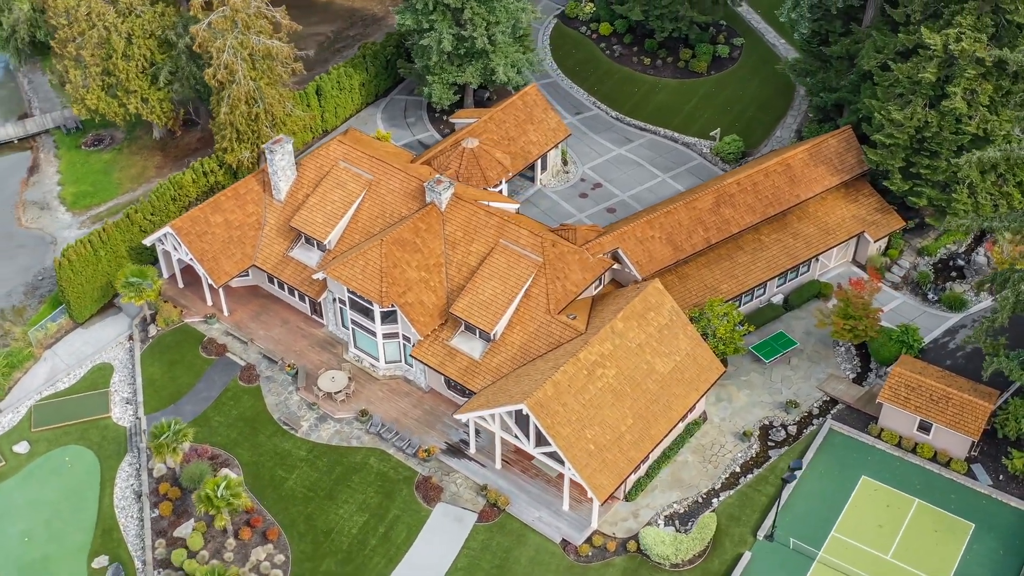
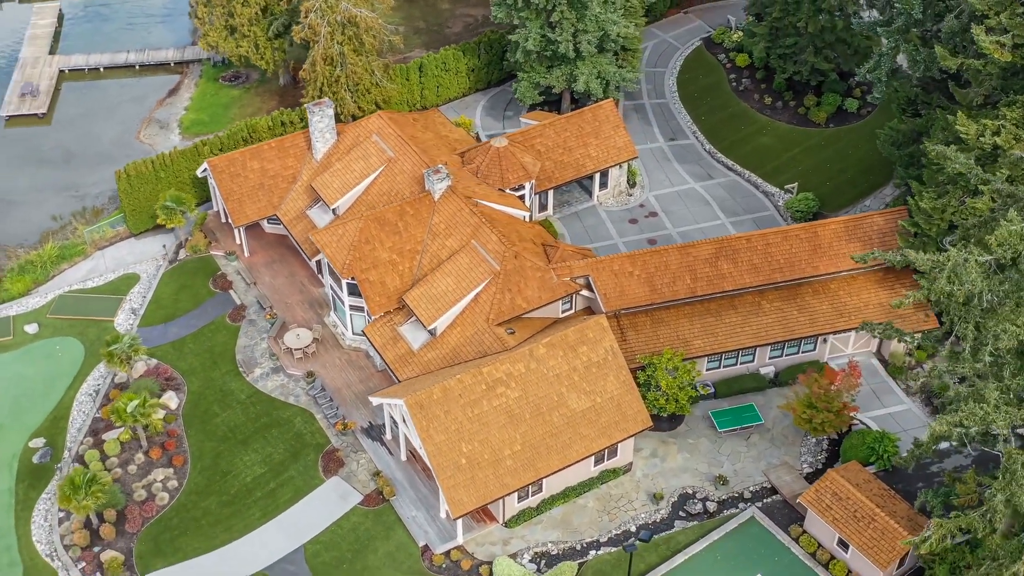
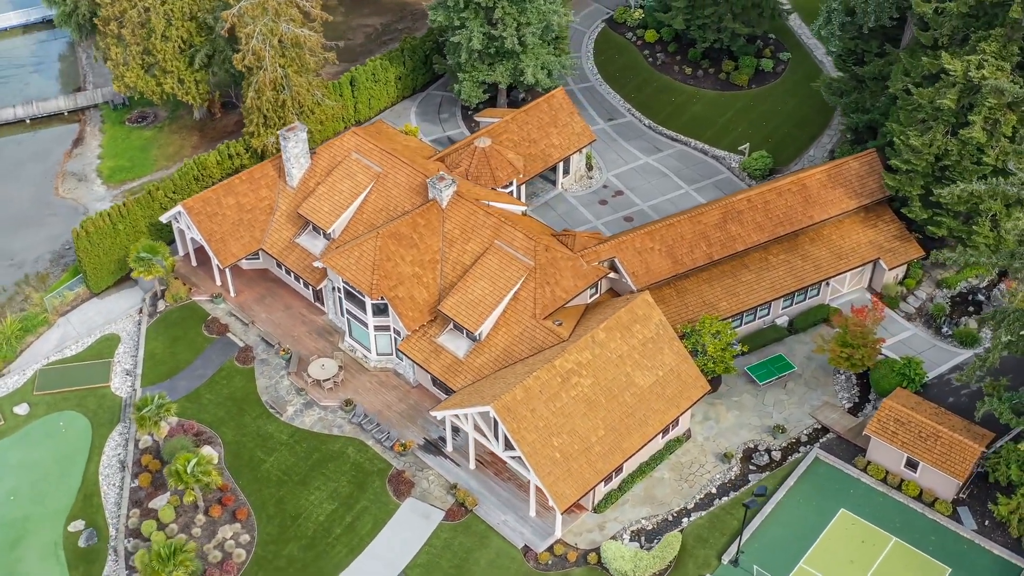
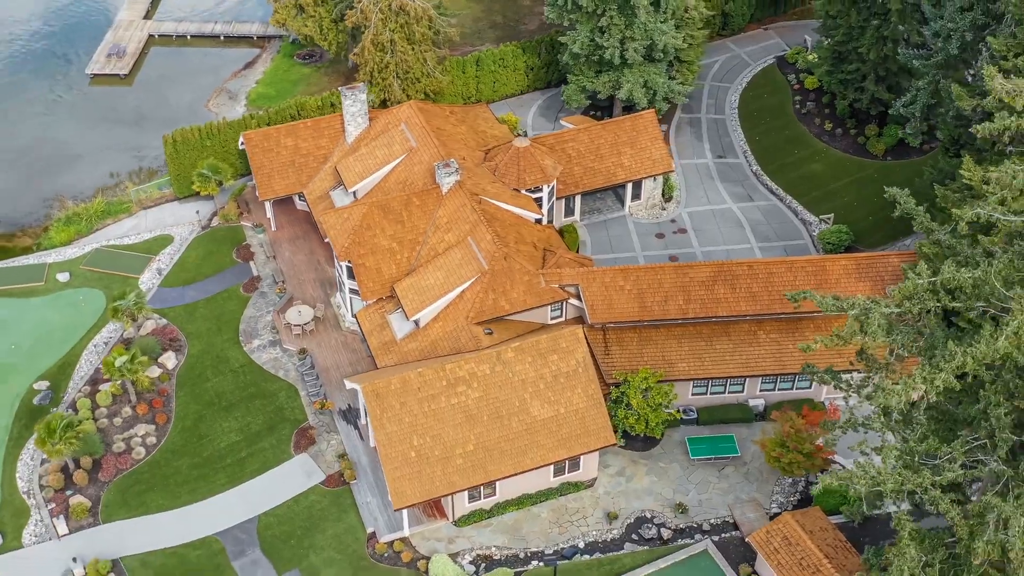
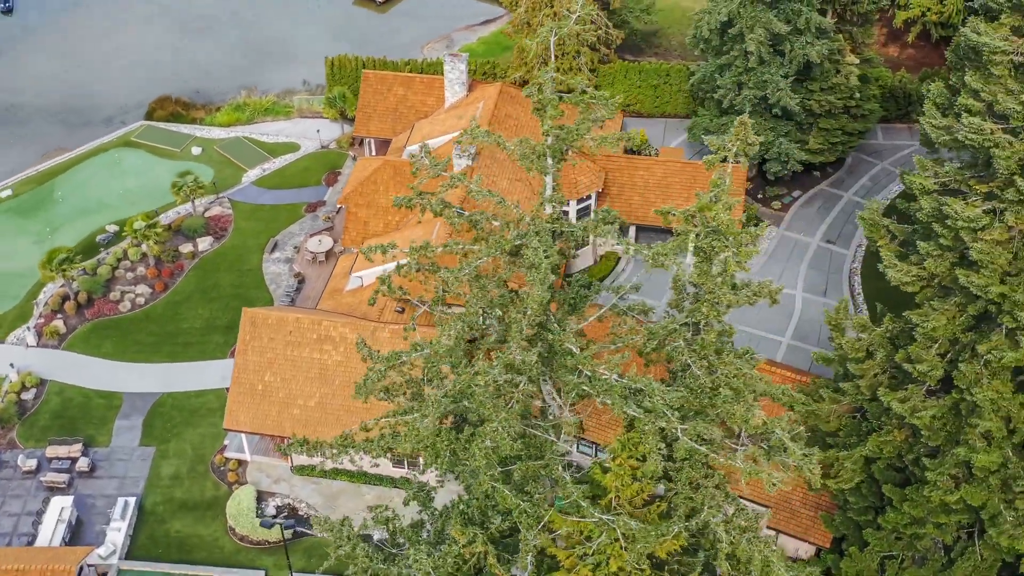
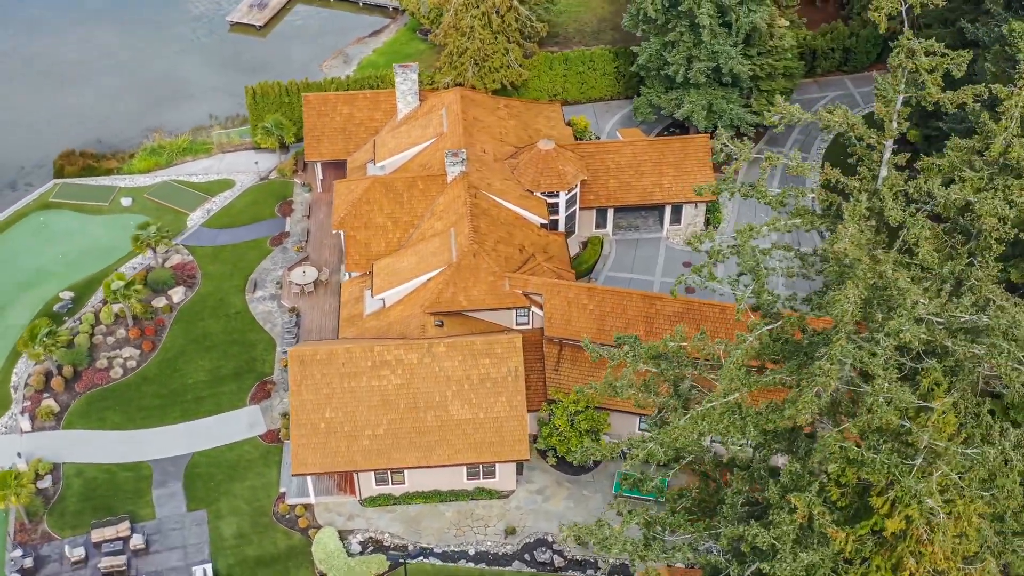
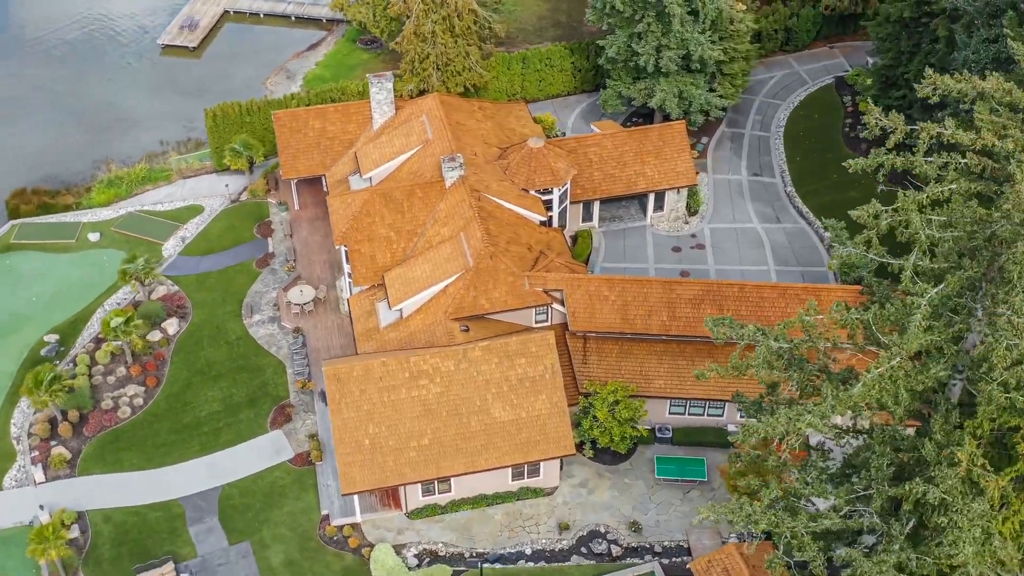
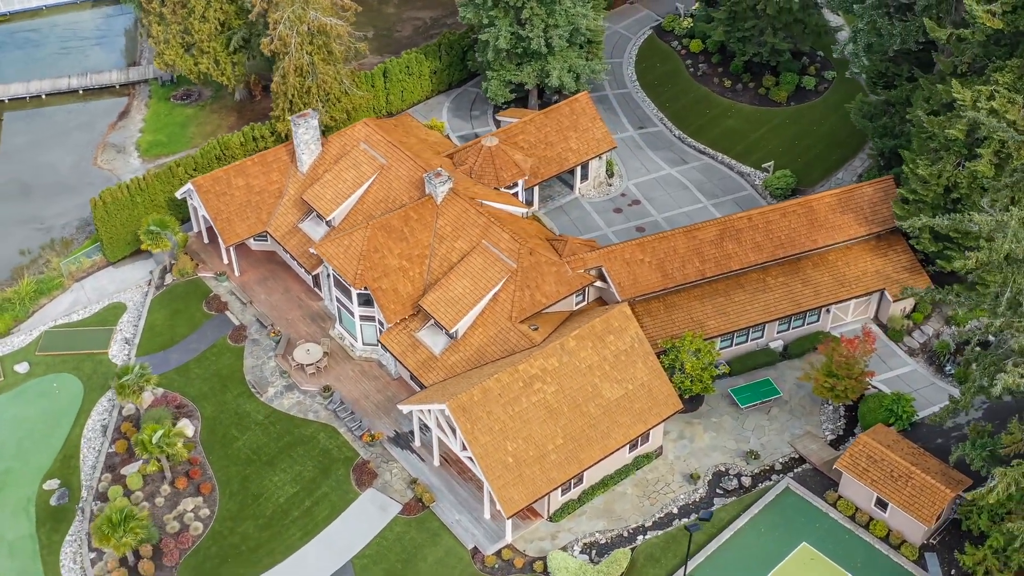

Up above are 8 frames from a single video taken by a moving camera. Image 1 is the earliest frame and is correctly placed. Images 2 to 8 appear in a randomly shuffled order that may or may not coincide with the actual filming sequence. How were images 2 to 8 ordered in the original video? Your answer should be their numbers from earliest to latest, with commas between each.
3, 8, 2, 4, 7, 6, 5
